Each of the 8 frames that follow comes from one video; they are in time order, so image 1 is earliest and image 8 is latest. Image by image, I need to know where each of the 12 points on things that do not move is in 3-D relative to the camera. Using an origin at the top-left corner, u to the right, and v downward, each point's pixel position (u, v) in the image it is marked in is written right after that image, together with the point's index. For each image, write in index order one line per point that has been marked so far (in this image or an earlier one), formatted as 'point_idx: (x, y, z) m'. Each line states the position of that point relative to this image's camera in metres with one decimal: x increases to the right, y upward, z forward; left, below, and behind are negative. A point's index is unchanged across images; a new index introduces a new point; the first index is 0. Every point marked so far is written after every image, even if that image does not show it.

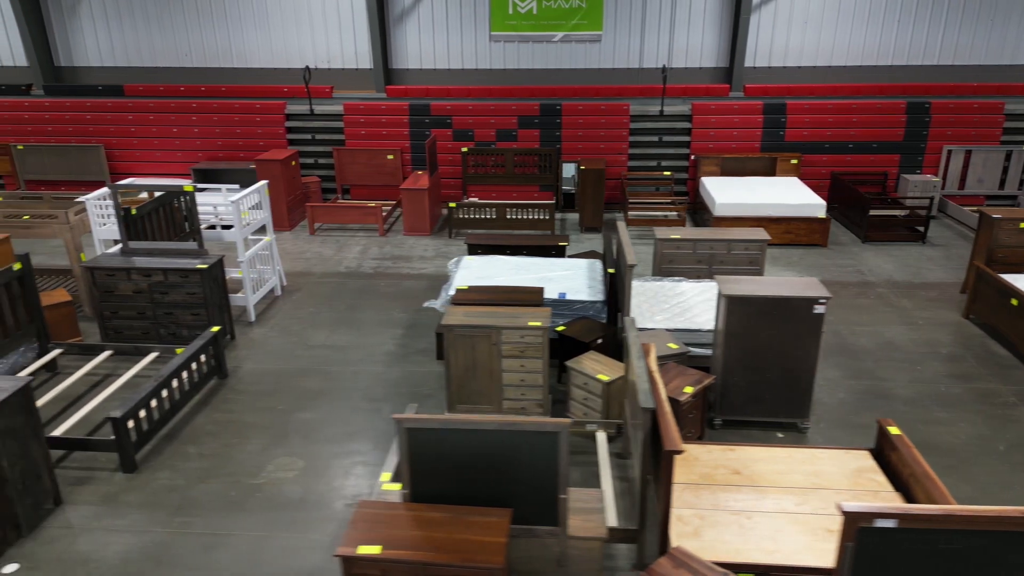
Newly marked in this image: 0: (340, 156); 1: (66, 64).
0: (-2.4, +1.8, +11.2) m
1: (-6.7, +3.3, +12.4) m
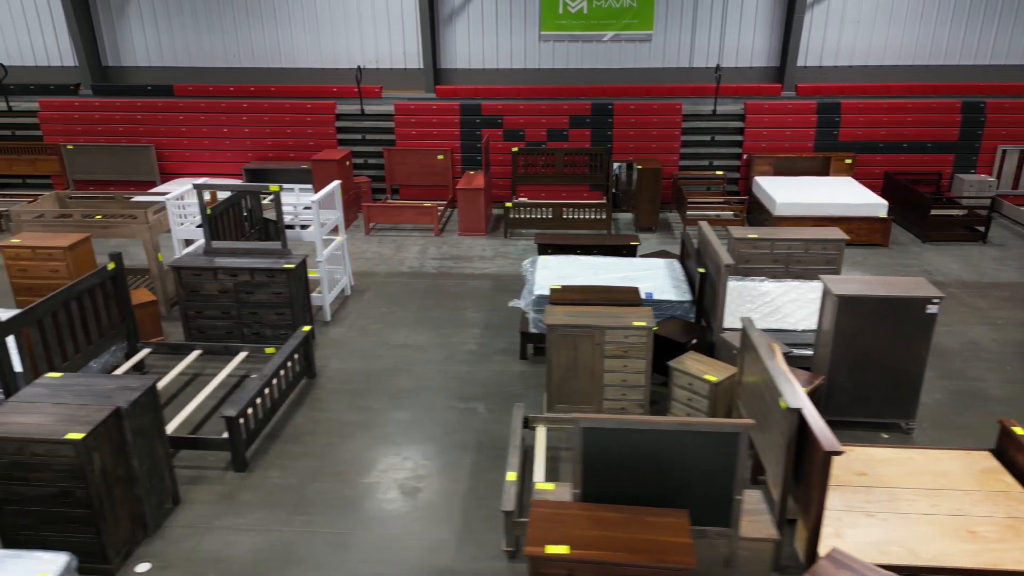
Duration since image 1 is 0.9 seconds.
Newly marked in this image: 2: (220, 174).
0: (-1.7, +1.8, +11.2) m
1: (-6.0, +3.4, +12.4) m
2: (-4.2, +1.6, +11.9) m
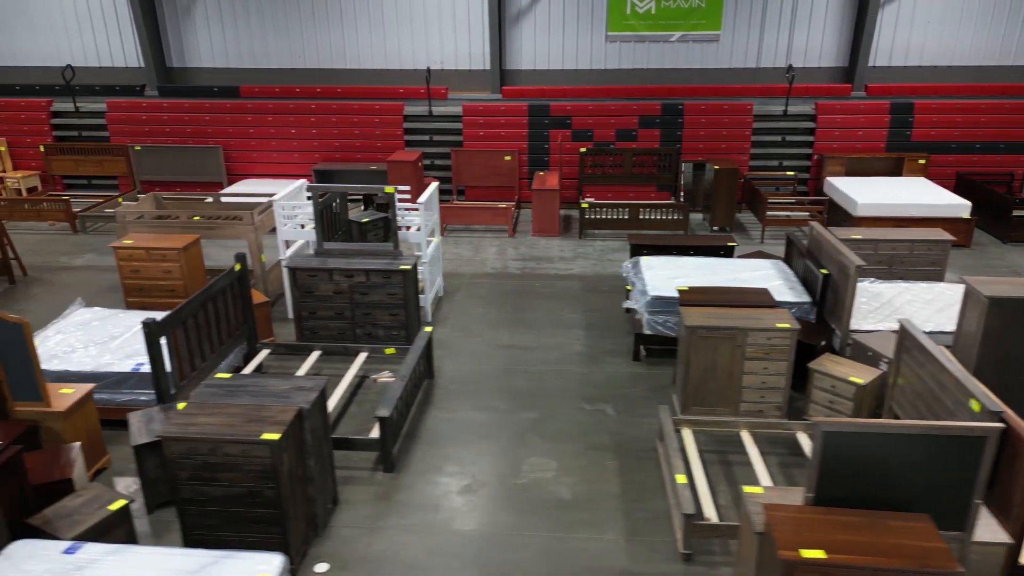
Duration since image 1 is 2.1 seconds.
0: (-0.8, +1.8, +11.2) m
1: (-5.0, +3.3, +12.4) m
2: (-3.3, +1.6, +11.9) m
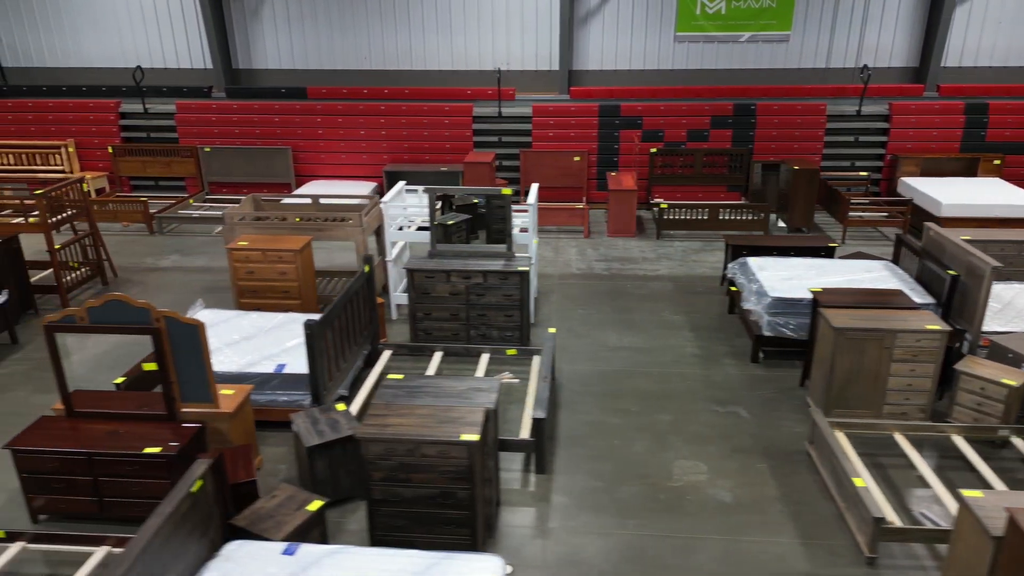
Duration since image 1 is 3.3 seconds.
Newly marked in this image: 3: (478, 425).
0: (+0.2, +1.8, +11.2) m
1: (-4.0, +3.3, +12.5) m
2: (-2.3, +1.6, +11.9) m
3: (-0.2, -0.6, +3.8) m
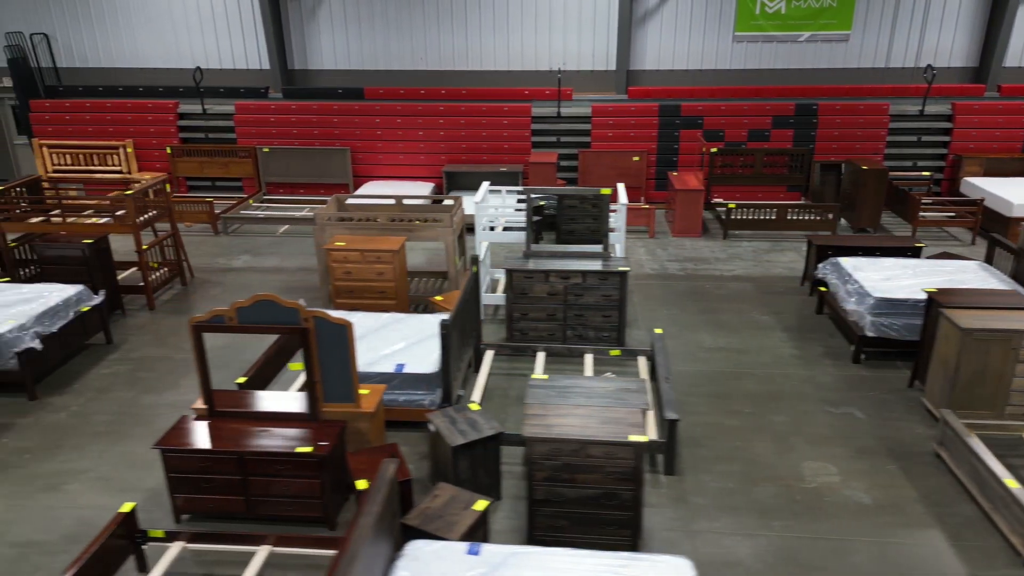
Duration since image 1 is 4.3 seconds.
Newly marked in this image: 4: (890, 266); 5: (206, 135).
0: (+1.0, +1.8, +11.2) m
1: (-3.2, +3.3, +12.5) m
2: (-1.5, +1.6, +11.9) m
3: (+0.6, -0.6, +3.8) m
4: (+3.2, +0.2, +6.9) m
5: (-4.4, +2.2, +12.0) m
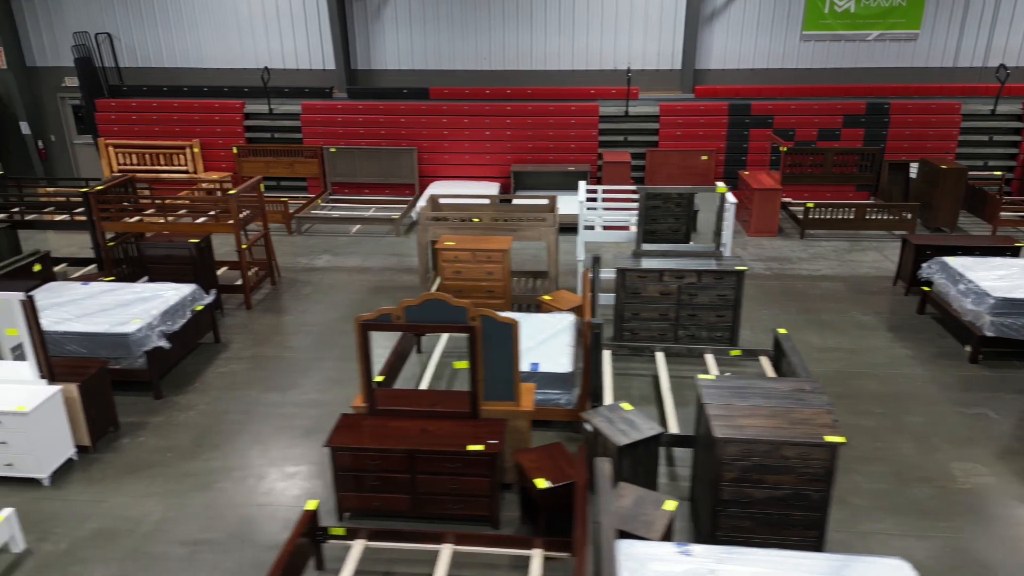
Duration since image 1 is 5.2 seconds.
0: (+1.9, +1.8, +11.2) m
1: (-2.3, +3.3, +12.5) m
2: (-0.5, +1.6, +11.9) m
3: (+1.5, -0.6, +3.8) m
4: (+4.1, +0.2, +6.9) m
5: (-3.5, +2.2, +12.0) m
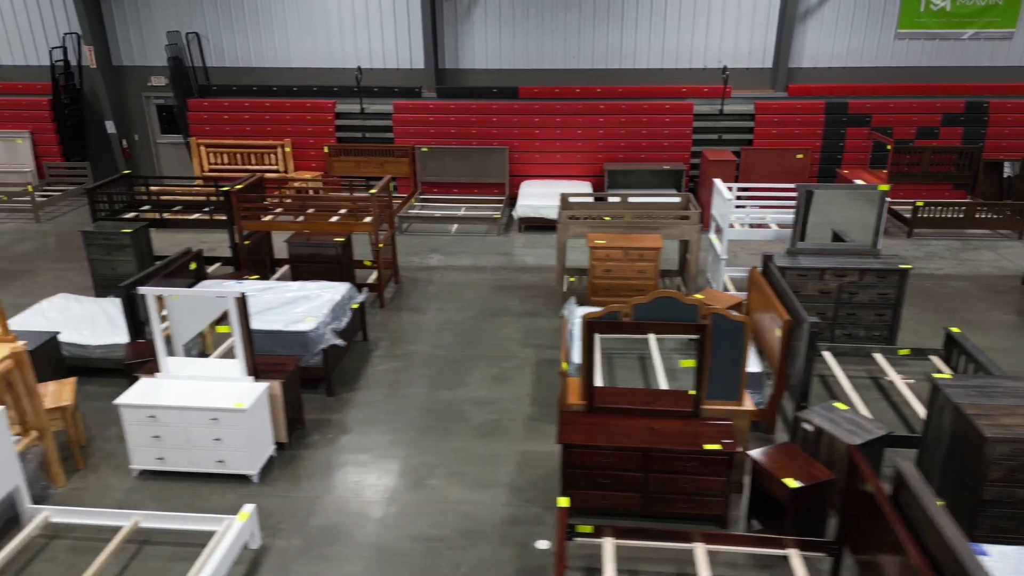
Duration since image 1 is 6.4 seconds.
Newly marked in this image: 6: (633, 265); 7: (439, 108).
0: (+3.2, +1.8, +11.1) m
1: (-1.0, +3.4, +12.5) m
2: (+0.8, +1.6, +11.9) m
3: (+2.7, -0.6, +3.8) m
4: (+5.3, +0.2, +6.8) m
5: (-2.2, +2.2, +12.1) m
6: (+1.0, +0.2, +6.7) m
7: (-1.1, +2.5, +11.7) m
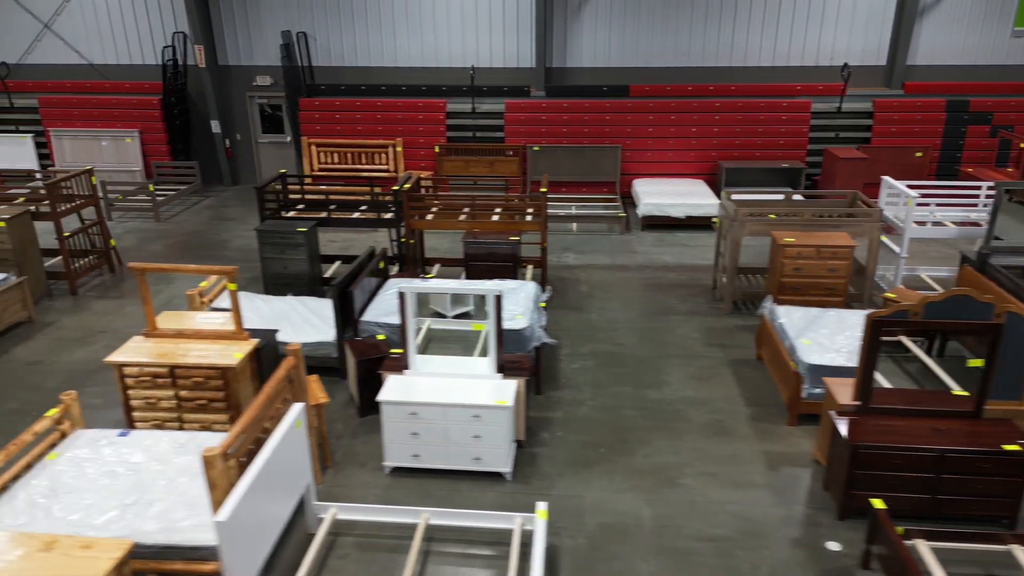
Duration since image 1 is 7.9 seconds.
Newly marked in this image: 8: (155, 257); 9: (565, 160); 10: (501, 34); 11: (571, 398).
0: (+4.8, +1.8, +11.1) m
1: (+0.7, +3.4, +12.5) m
2: (+2.4, +1.6, +11.8) m
3: (+4.2, -0.6, +3.7) m
4: (+6.8, +0.2, +6.7) m
5: (-0.6, +2.3, +12.0) m
6: (+2.5, +0.2, +6.7) m
7: (+0.5, +2.6, +11.7) m
8: (-4.2, +0.4, +9.8) m
9: (+0.7, +1.8, +11.7) m
10: (-0.2, +3.8, +12.4) m
11: (+0.4, -0.8, +5.9) m
